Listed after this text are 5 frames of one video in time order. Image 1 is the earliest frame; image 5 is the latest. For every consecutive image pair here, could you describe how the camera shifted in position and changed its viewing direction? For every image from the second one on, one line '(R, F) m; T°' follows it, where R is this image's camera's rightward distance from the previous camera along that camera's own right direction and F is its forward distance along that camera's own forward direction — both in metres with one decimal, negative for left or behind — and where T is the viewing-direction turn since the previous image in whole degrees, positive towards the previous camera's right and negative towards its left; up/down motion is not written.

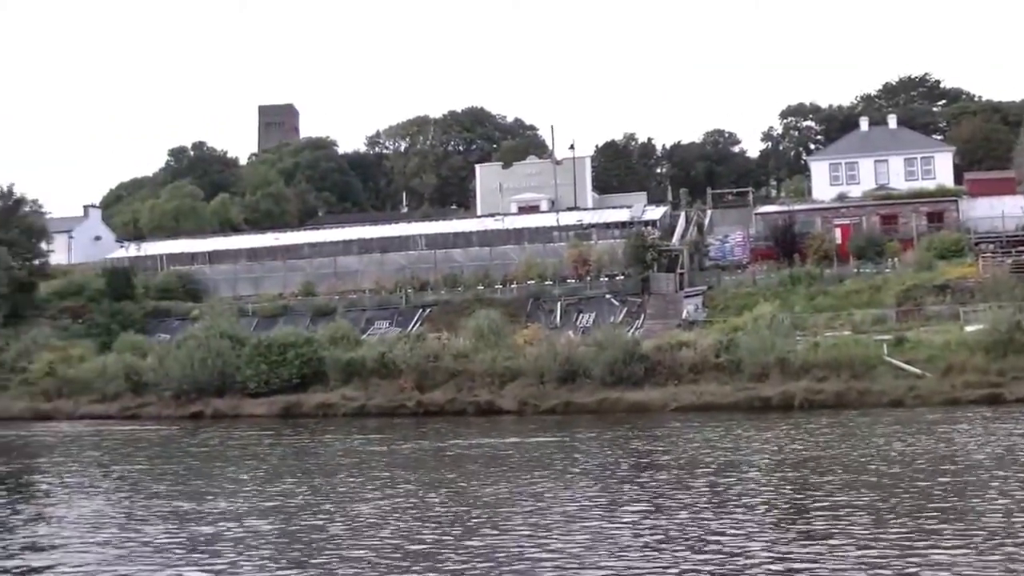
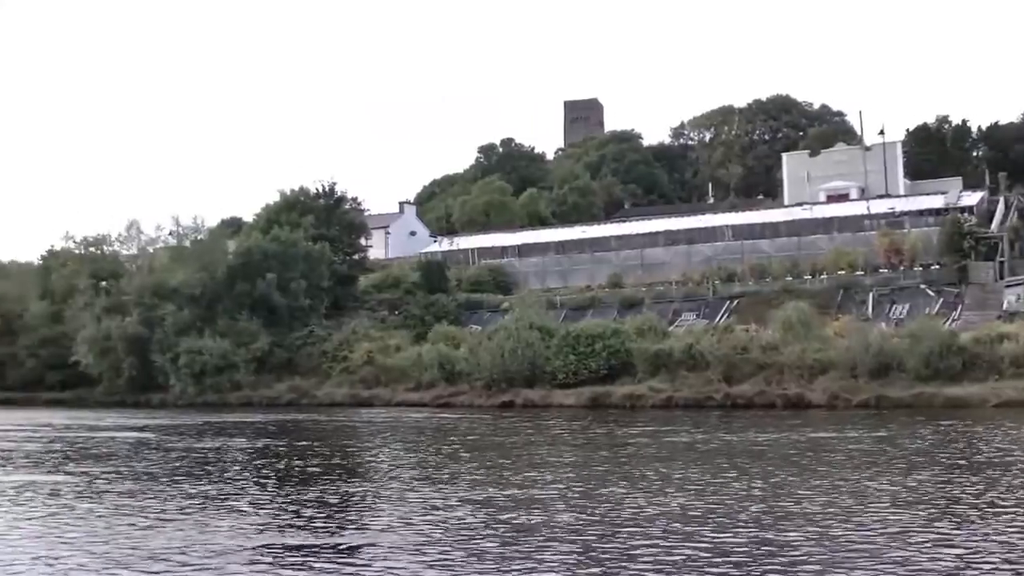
(-0.2, 0.0) m; -13°
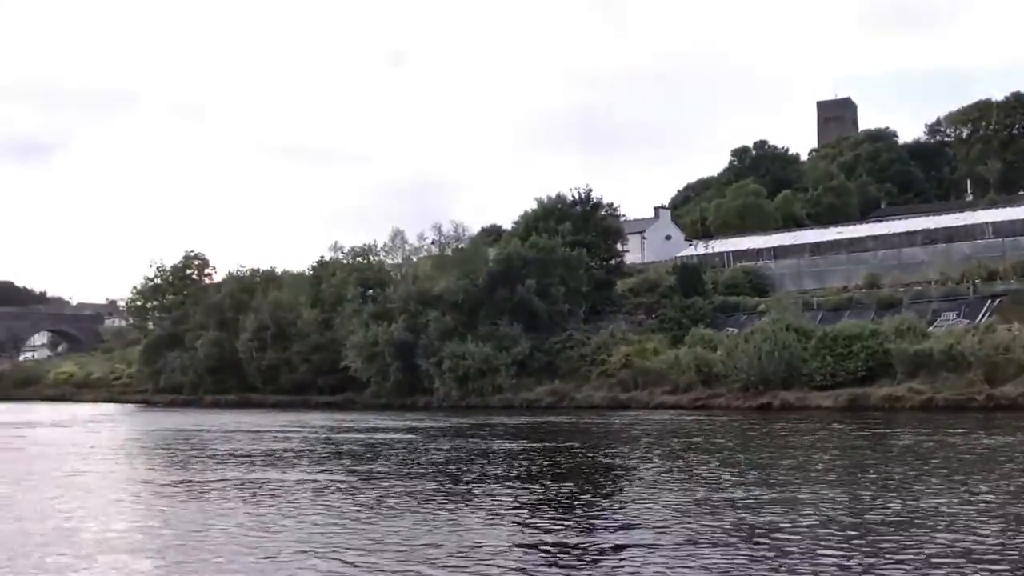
(+0.1, -0.9) m; -11°
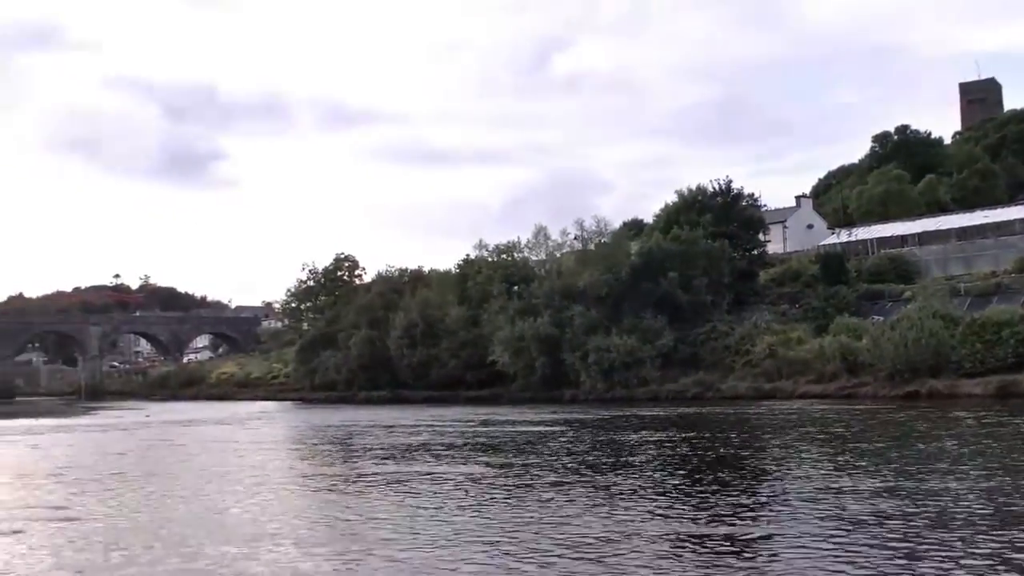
(+0.1, -0.6) m; -6°
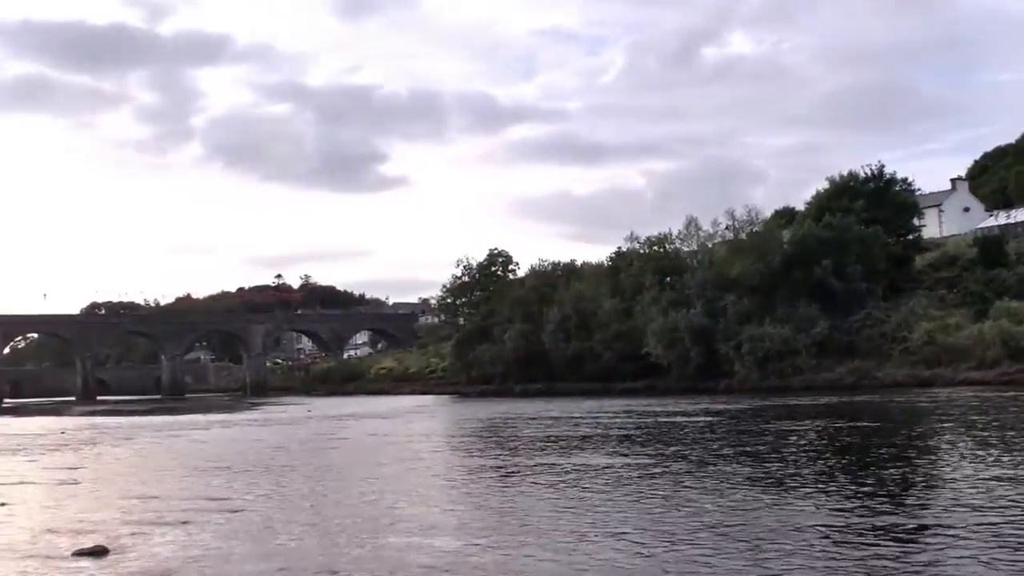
(+0.2, -0.4) m; -6°
